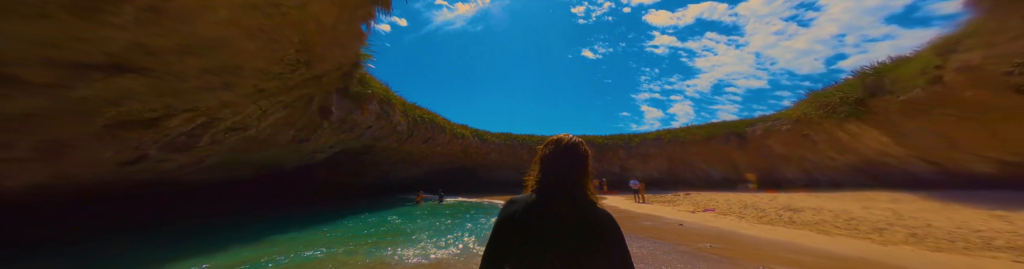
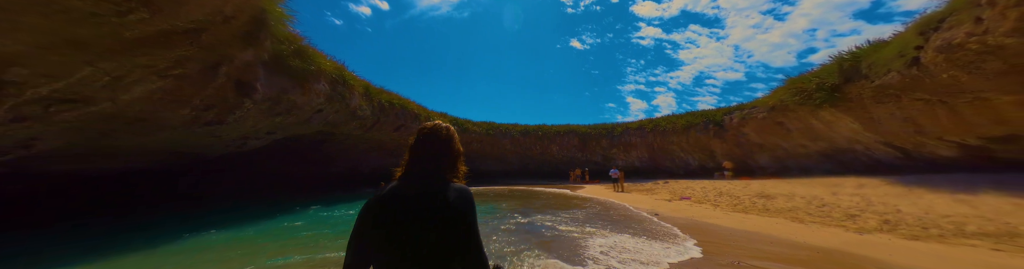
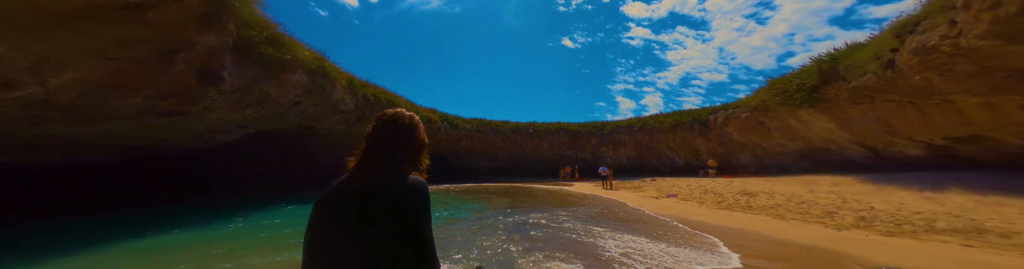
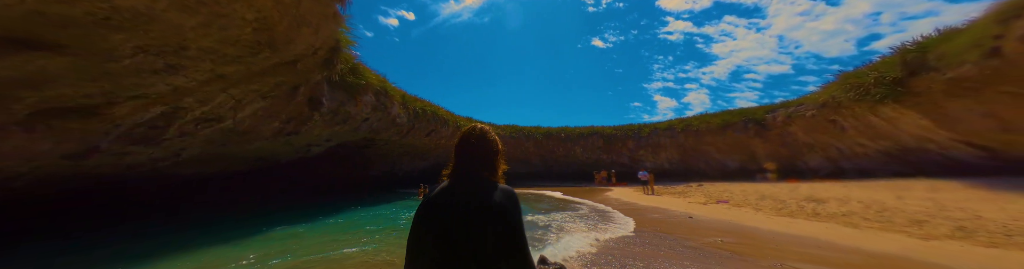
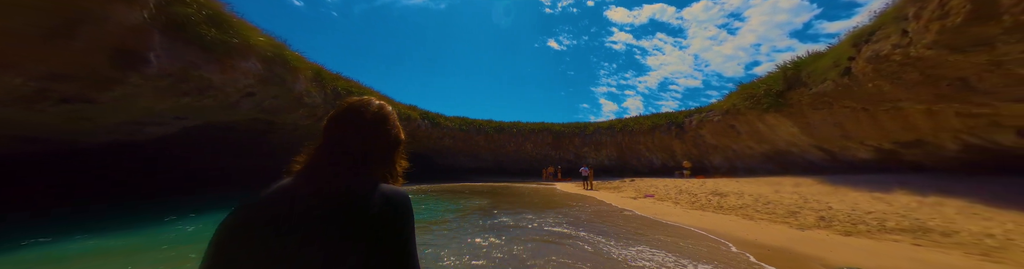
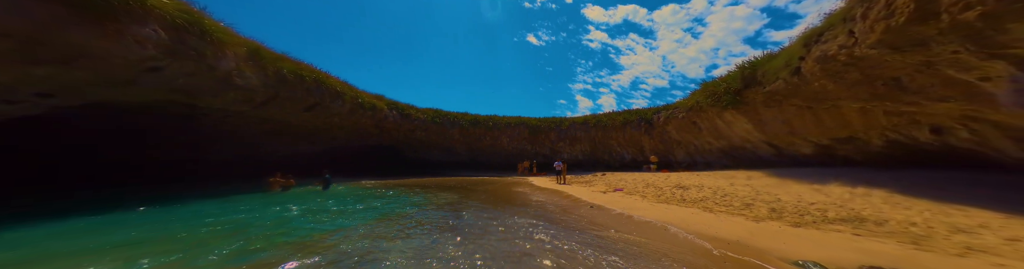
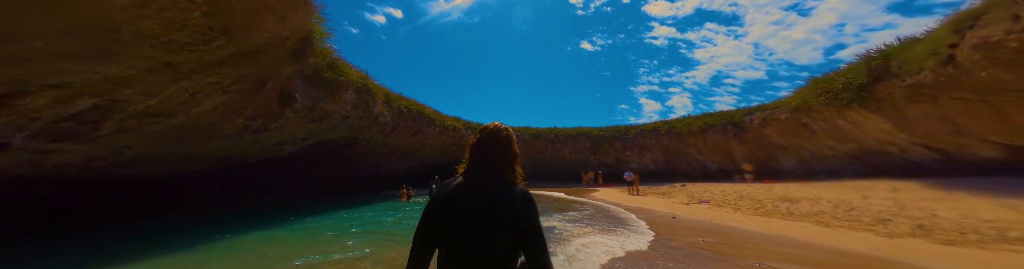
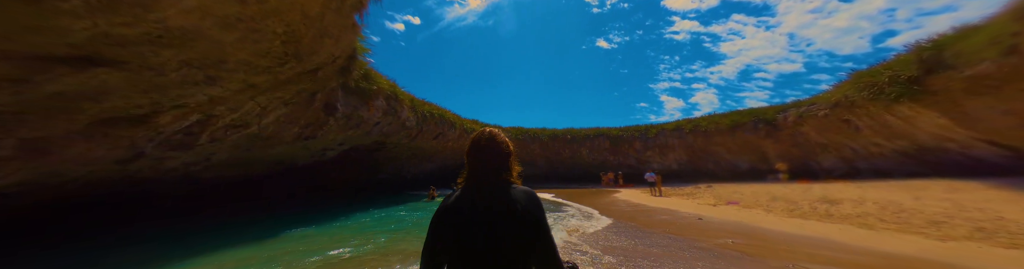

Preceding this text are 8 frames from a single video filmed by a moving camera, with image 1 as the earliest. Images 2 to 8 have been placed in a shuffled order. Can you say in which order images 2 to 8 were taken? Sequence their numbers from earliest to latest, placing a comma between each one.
8, 4, 7, 2, 3, 5, 6
